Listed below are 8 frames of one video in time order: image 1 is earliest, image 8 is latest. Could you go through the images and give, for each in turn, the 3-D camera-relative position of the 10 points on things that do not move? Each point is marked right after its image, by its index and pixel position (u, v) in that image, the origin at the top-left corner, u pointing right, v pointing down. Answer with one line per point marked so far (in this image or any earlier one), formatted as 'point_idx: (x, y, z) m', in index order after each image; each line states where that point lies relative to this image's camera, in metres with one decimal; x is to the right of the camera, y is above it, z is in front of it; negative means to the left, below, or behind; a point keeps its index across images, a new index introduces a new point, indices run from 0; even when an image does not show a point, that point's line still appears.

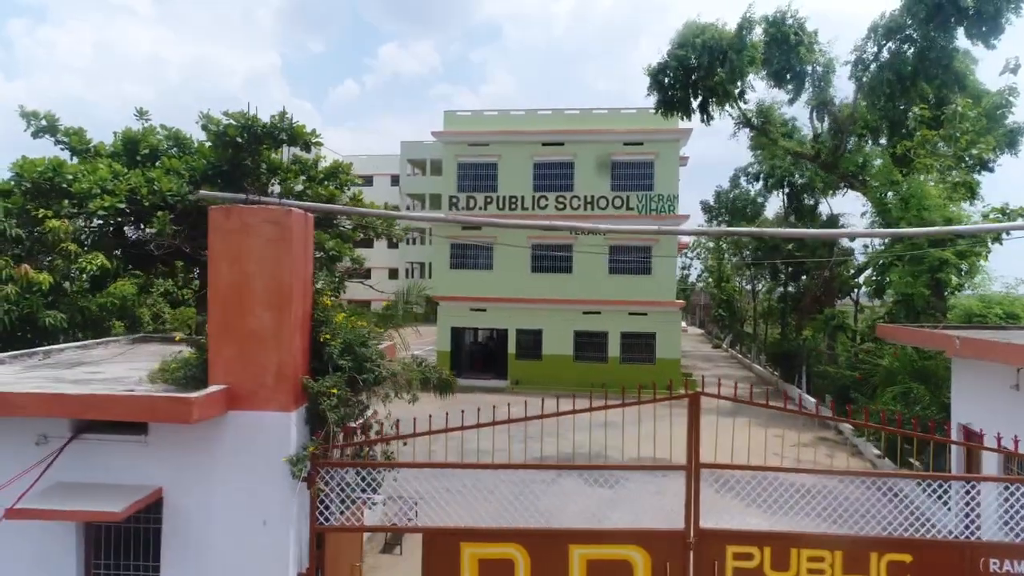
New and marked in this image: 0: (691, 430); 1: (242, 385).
0: (+1.3, -1.0, +5.1) m
1: (-1.8, -0.7, +4.9) m
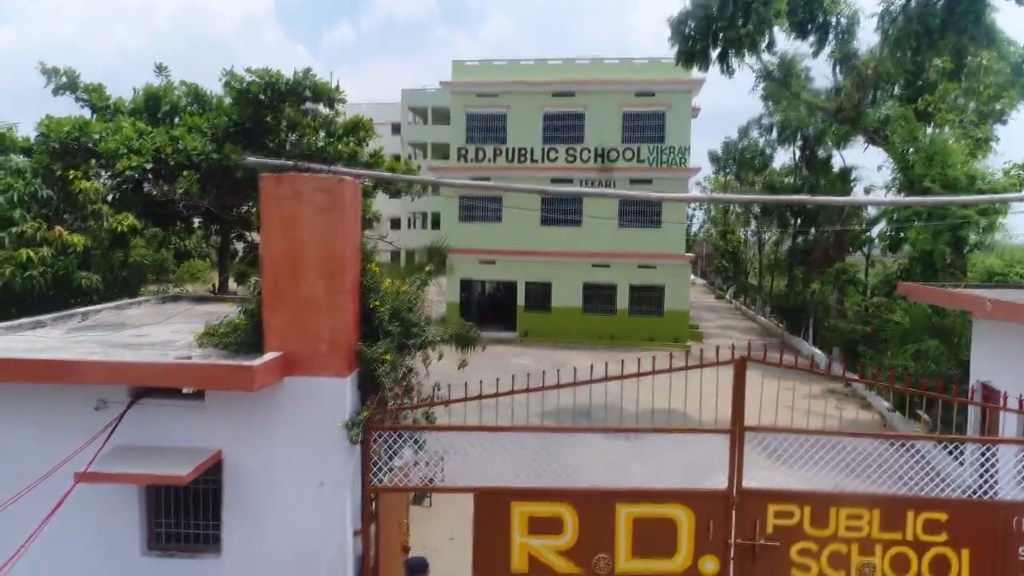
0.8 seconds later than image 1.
0: (+1.6, -0.8, +5.2) m
1: (-1.5, -0.4, +4.9) m
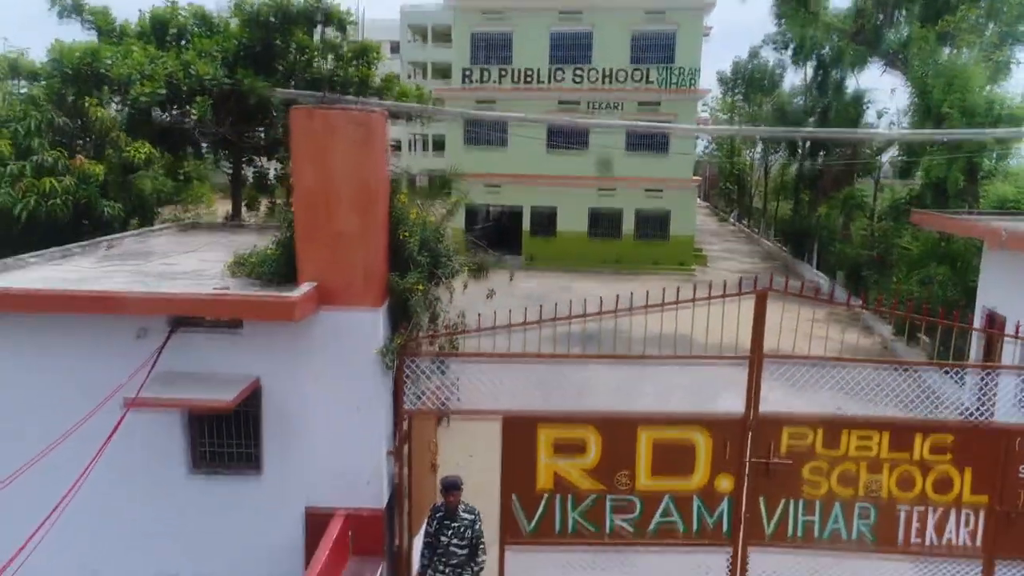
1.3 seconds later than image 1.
0: (+1.8, -0.3, +5.4) m
1: (-1.3, 0.0, +5.0) m
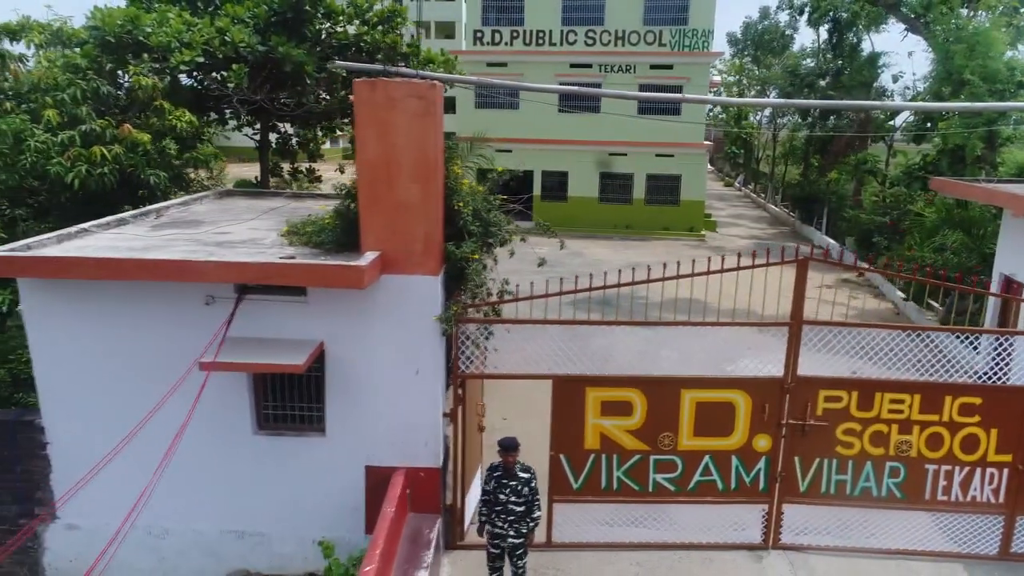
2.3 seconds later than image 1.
0: (+2.2, 0.0, +5.6) m
1: (-0.9, +0.3, +5.3) m
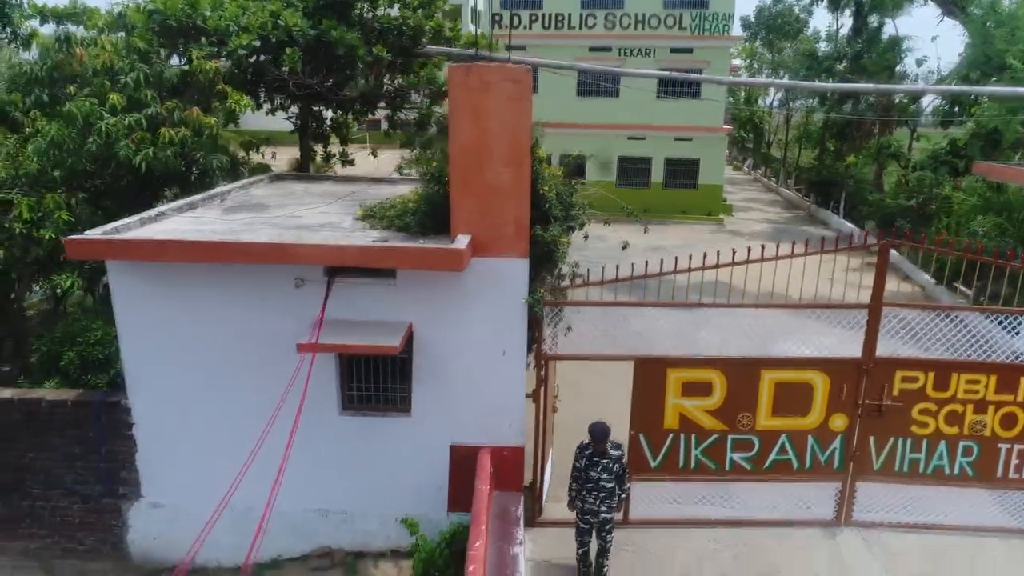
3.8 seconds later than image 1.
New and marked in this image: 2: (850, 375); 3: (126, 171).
0: (+2.9, +0.1, +5.7) m
1: (-0.2, +0.4, +5.3) m
2: (+2.8, -0.7, +5.8) m
3: (-4.1, +1.2, +7.6) m
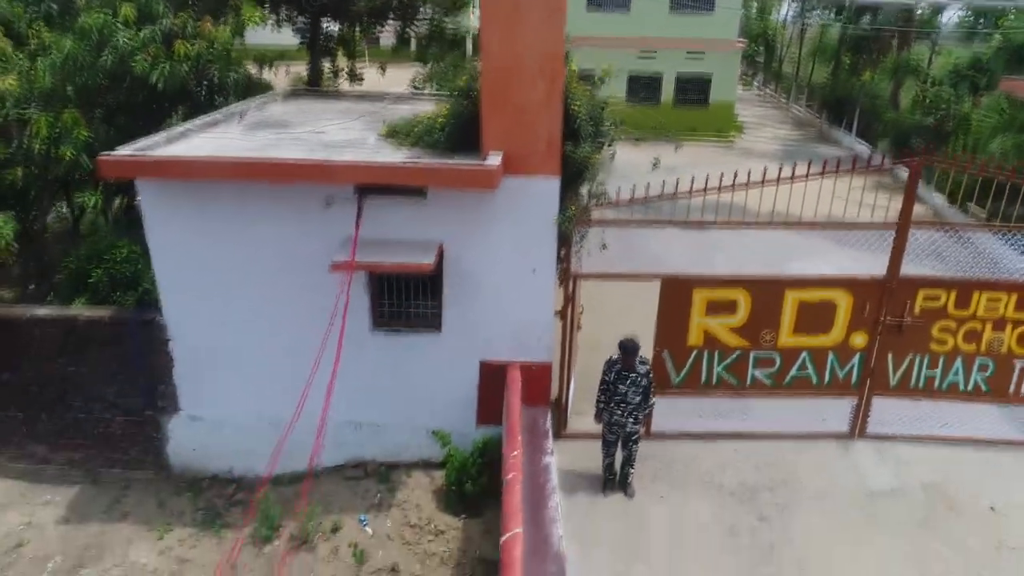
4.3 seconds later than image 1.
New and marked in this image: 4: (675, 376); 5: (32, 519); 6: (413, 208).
0: (+3.1, +0.8, +5.7) m
1: (0.0, +1.0, +5.3) m
2: (+3.0, 0.0, +5.9) m
3: (-3.8, +2.1, +7.4) m
4: (+1.4, -0.8, +6.2) m
5: (-4.0, -1.9, +6.0) m
6: (-0.8, +0.6, +5.4) m
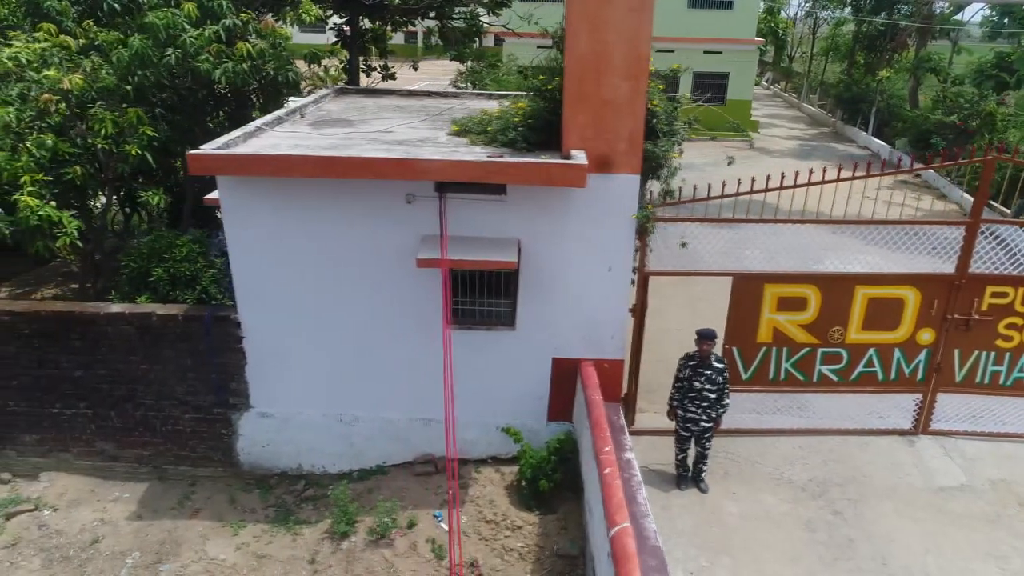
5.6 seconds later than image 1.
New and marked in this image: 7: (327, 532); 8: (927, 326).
0: (+3.7, +0.8, +5.7) m
1: (+0.6, +1.0, +5.3) m
2: (+3.6, 0.0, +6.0) m
3: (-3.3, +2.1, +7.5) m
4: (+2.0, -0.7, +6.2) m
5: (-3.4, -1.9, +6.0) m
6: (-0.2, +0.6, +5.5) m
7: (-1.5, -2.0, +5.7) m
8: (+3.5, -0.3, +6.1) m
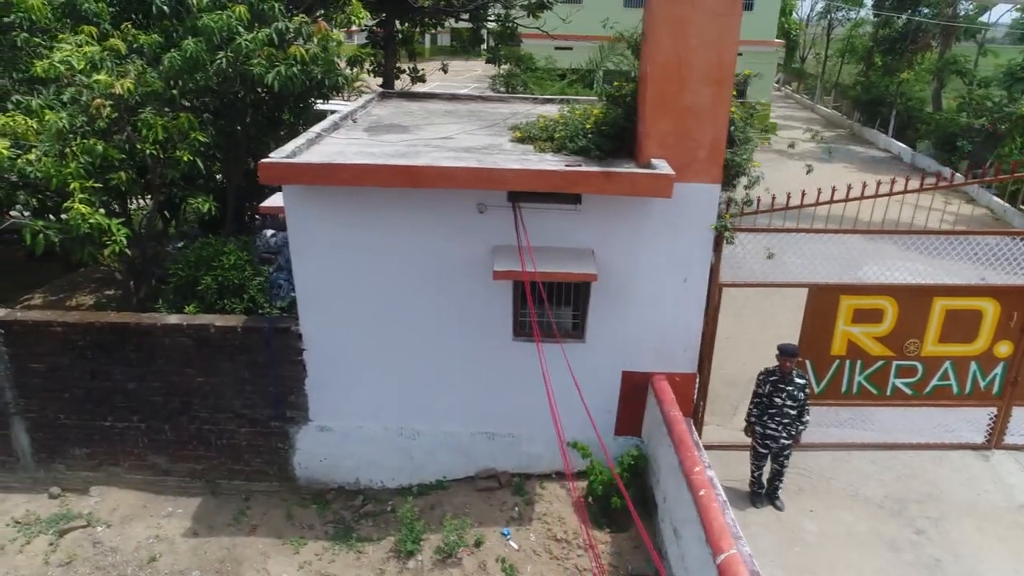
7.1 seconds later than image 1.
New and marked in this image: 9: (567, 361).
0: (+4.3, +0.7, +5.6) m
1: (+1.2, +0.9, +5.1) m
2: (+4.2, -0.1, +5.8) m
3: (-2.7, +2.0, +7.3) m
4: (+2.6, -0.8, +6.1) m
5: (-2.9, -2.0, +5.9) m
6: (+0.4, +0.5, +5.3) m
7: (-0.9, -2.1, +5.6) m
8: (+4.1, -0.4, +5.9) m
9: (+0.5, -0.6, +5.8) m
